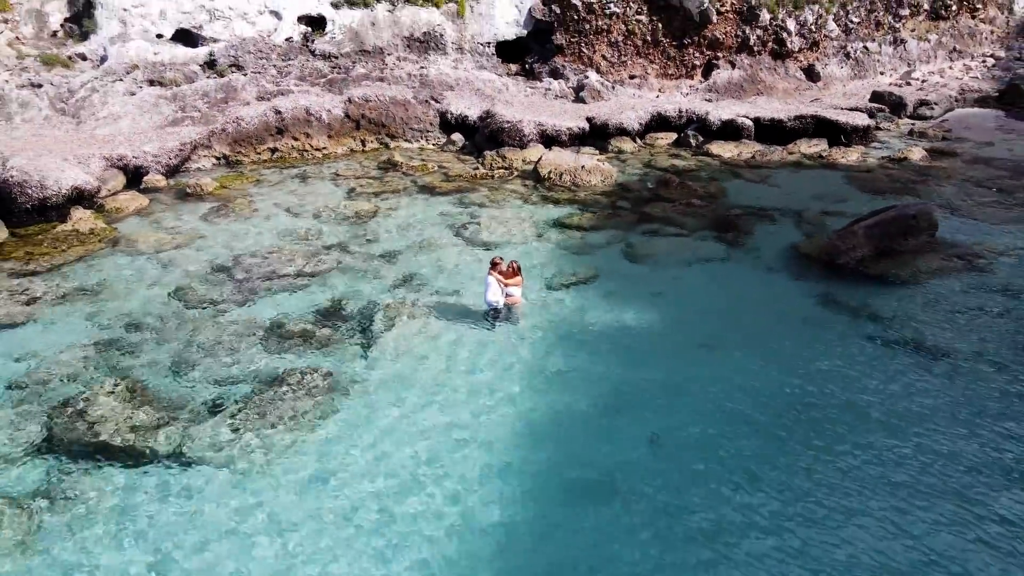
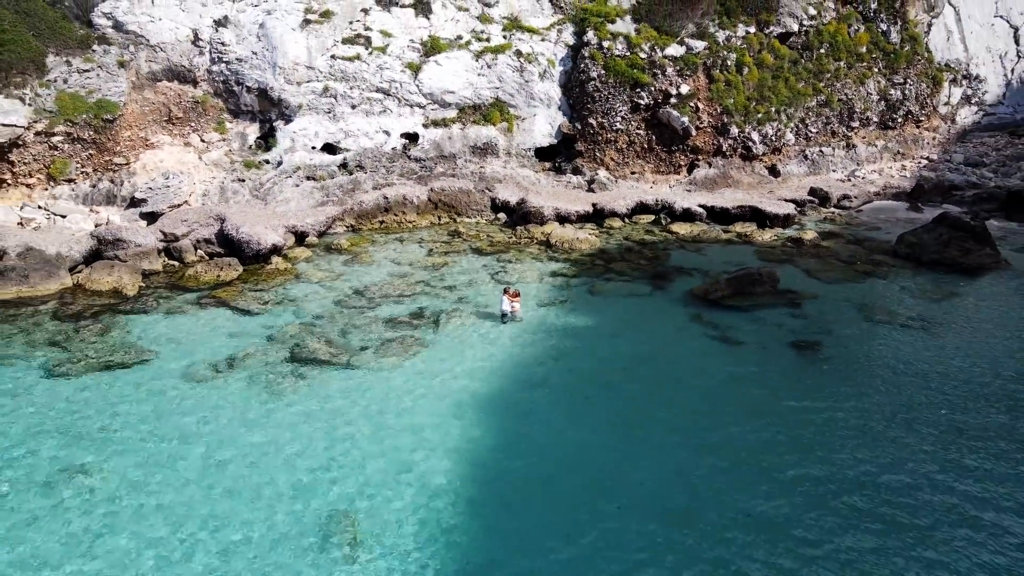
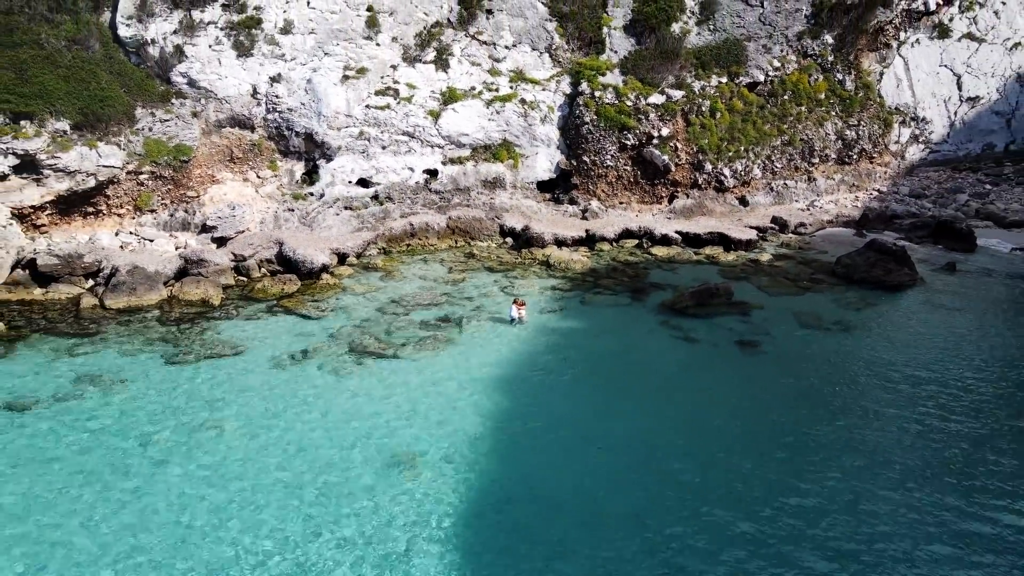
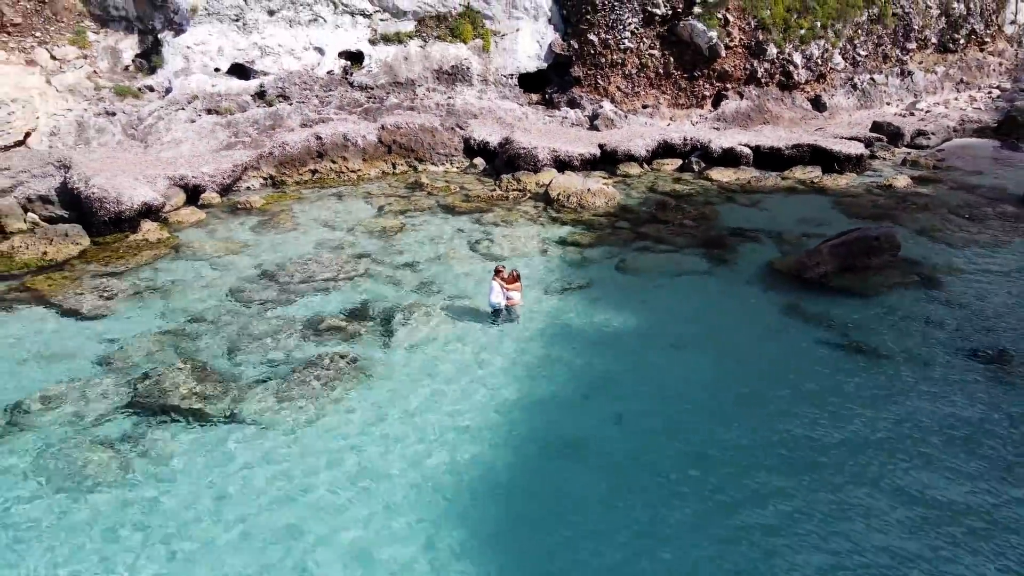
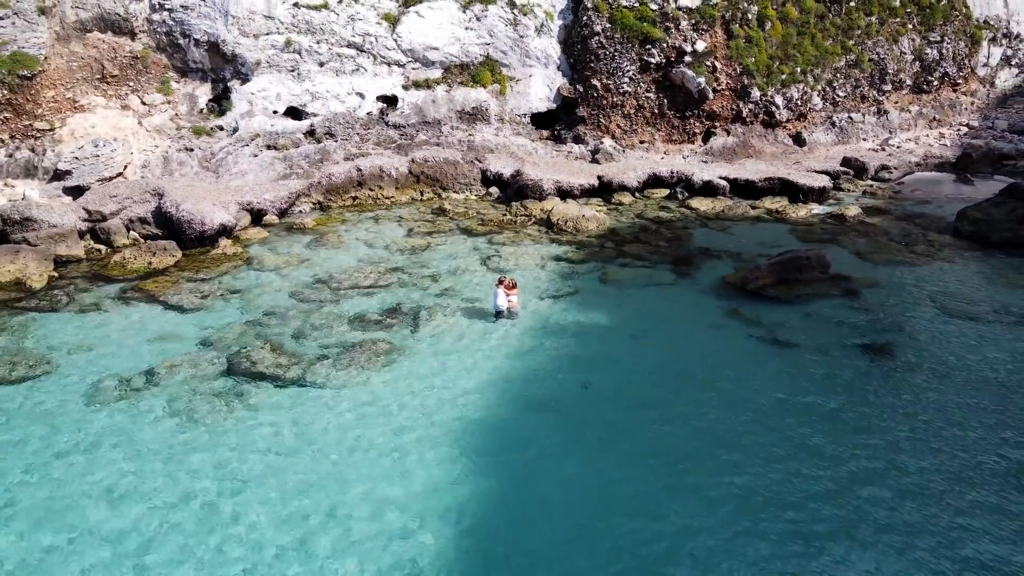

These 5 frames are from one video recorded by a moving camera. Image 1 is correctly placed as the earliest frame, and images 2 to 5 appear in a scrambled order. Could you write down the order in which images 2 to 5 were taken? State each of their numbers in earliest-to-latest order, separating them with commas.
4, 5, 2, 3
